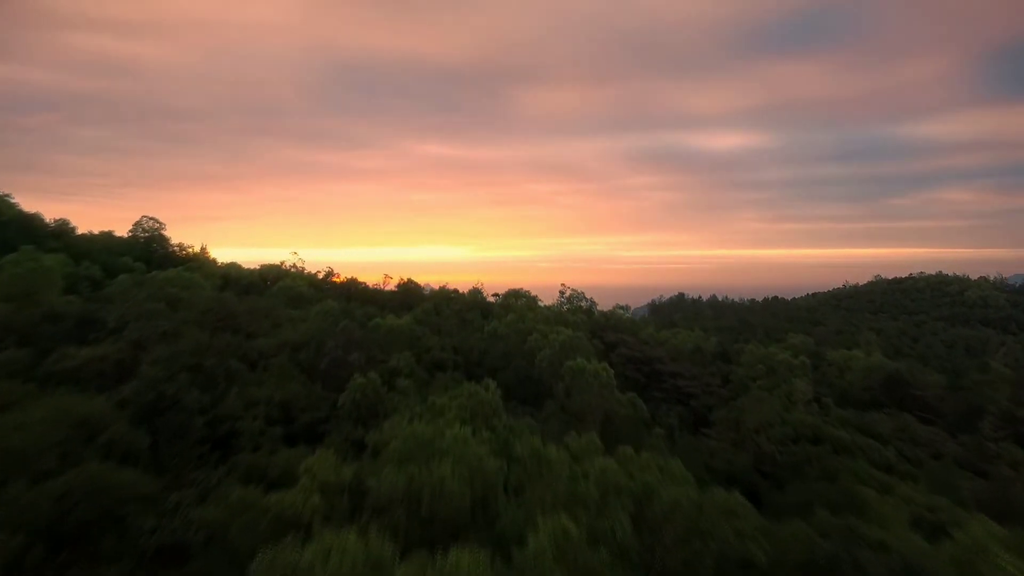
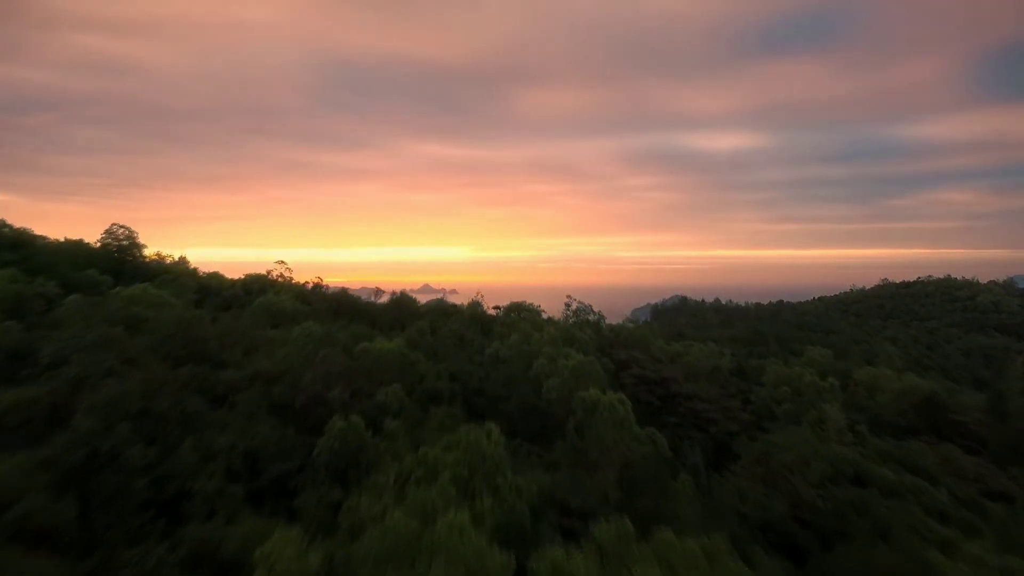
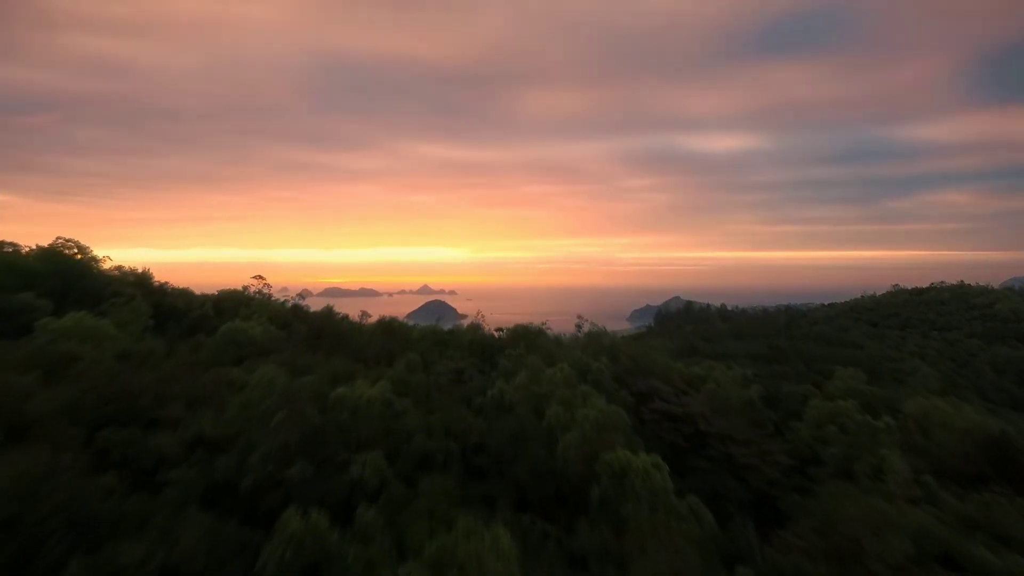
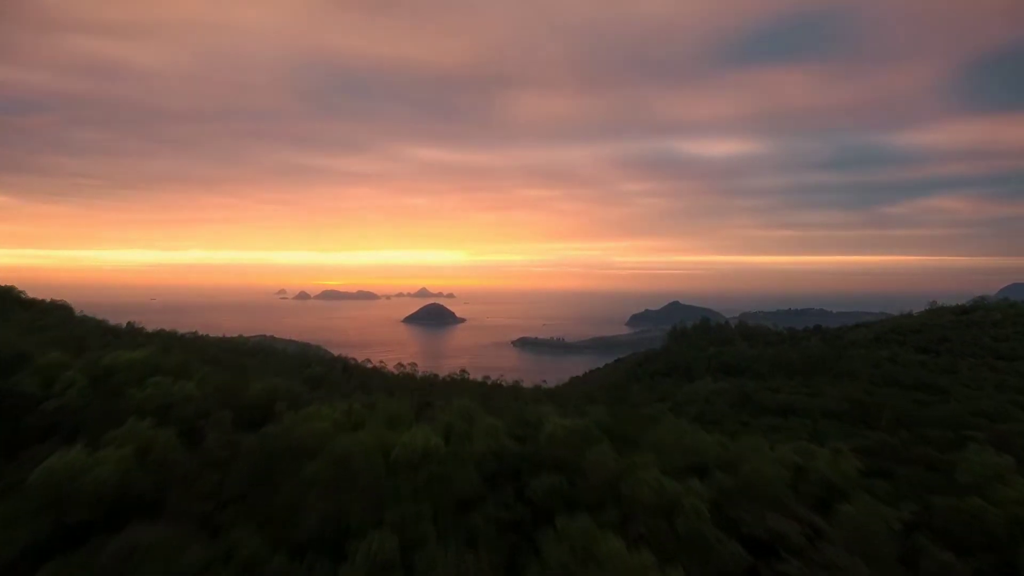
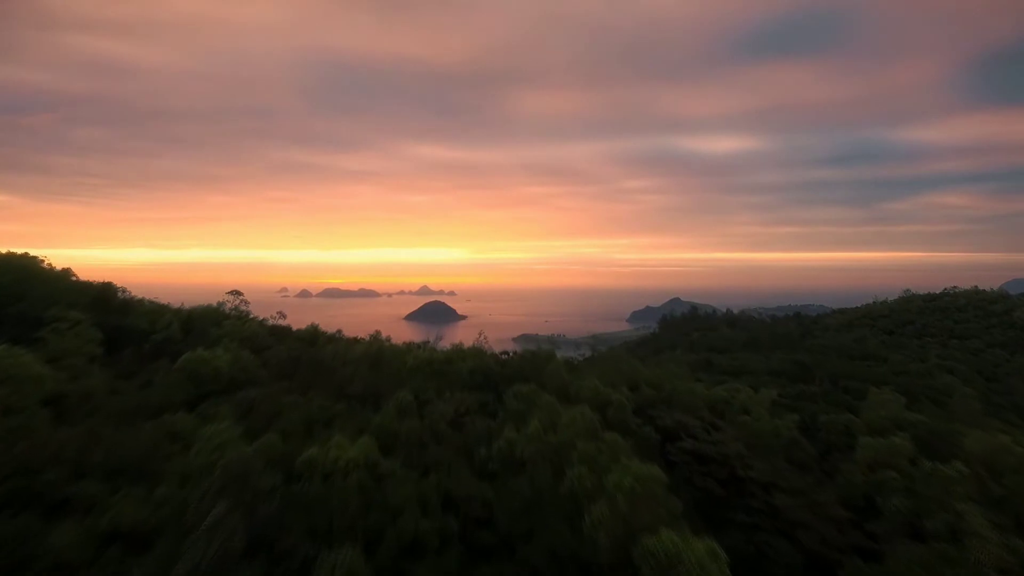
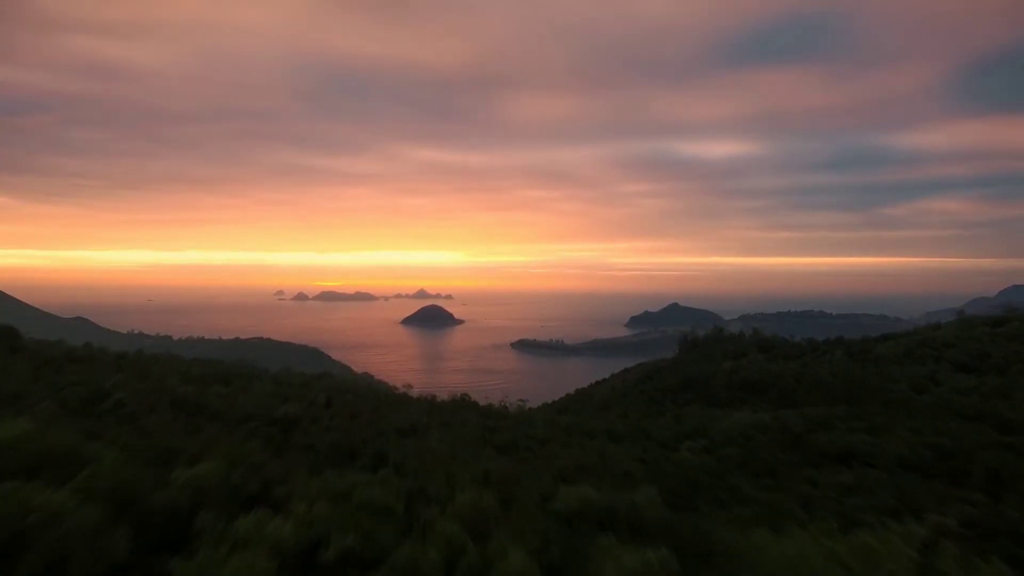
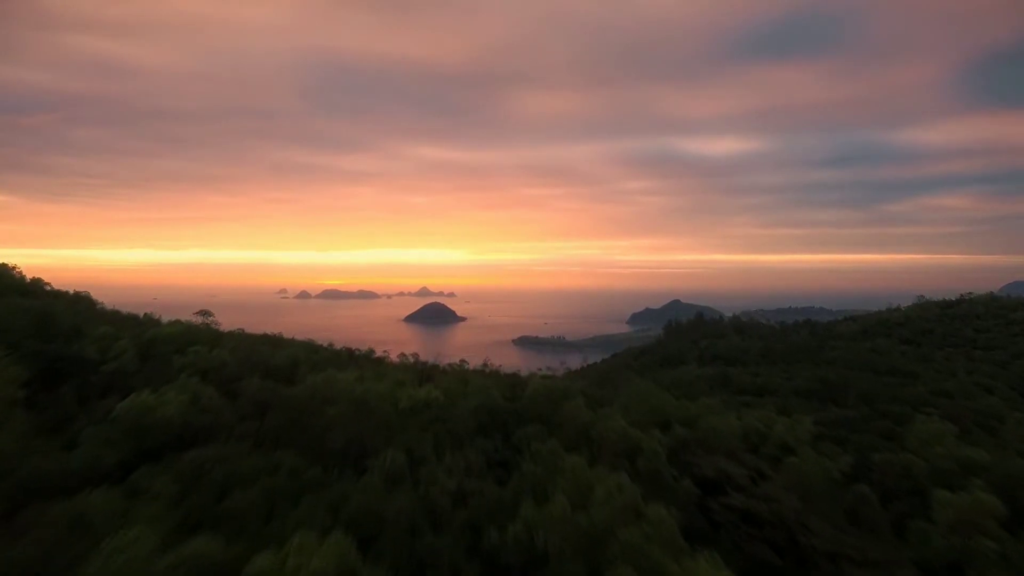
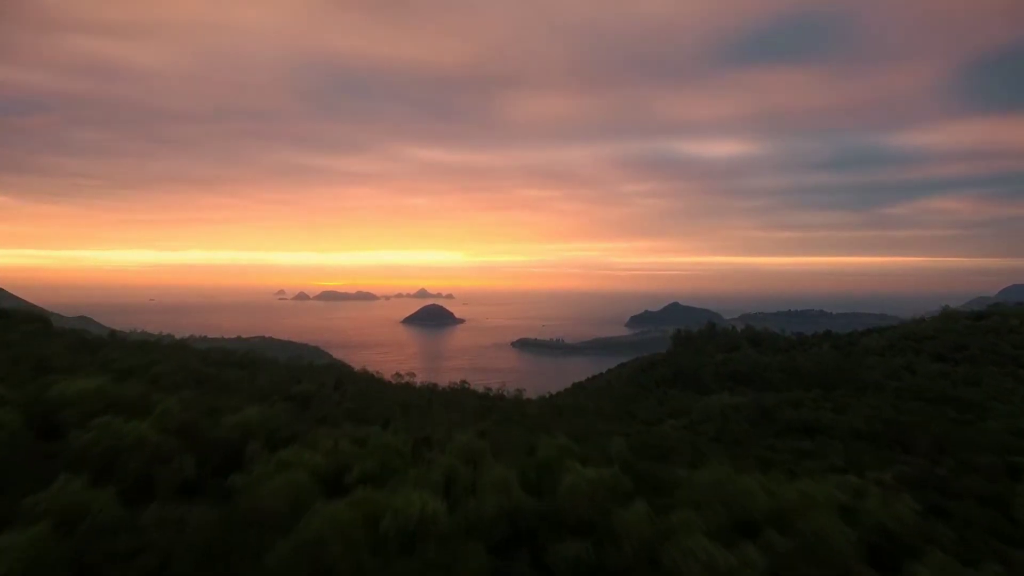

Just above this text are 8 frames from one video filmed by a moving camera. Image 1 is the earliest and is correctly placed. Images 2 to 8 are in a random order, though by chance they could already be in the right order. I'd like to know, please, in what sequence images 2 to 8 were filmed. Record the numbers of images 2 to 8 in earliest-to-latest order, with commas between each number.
2, 3, 5, 7, 4, 8, 6
